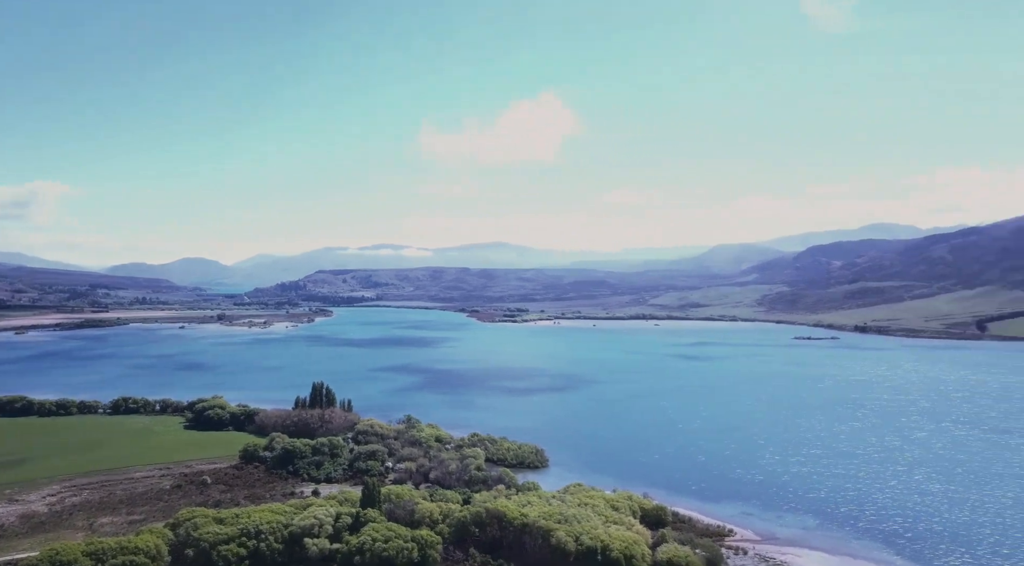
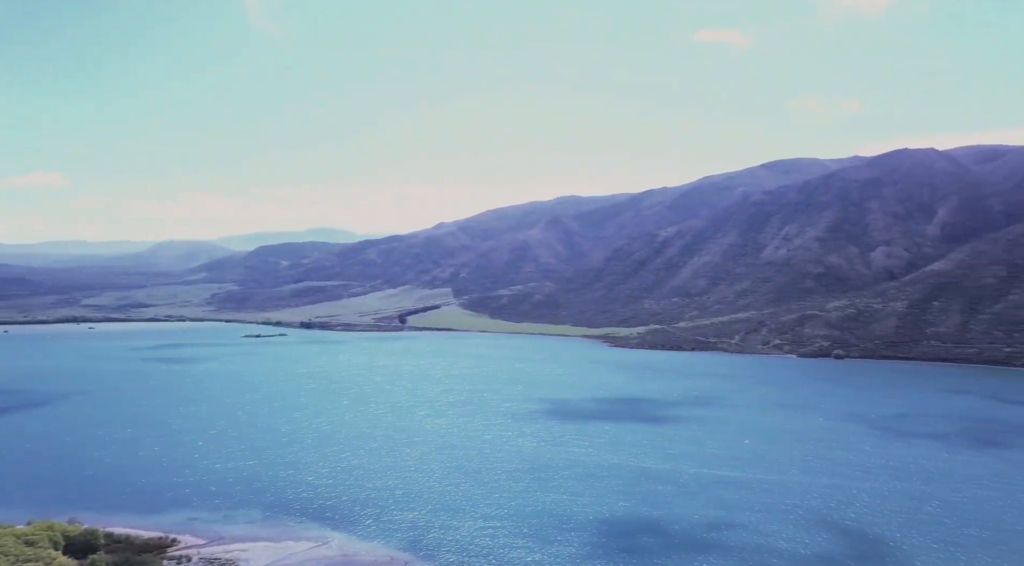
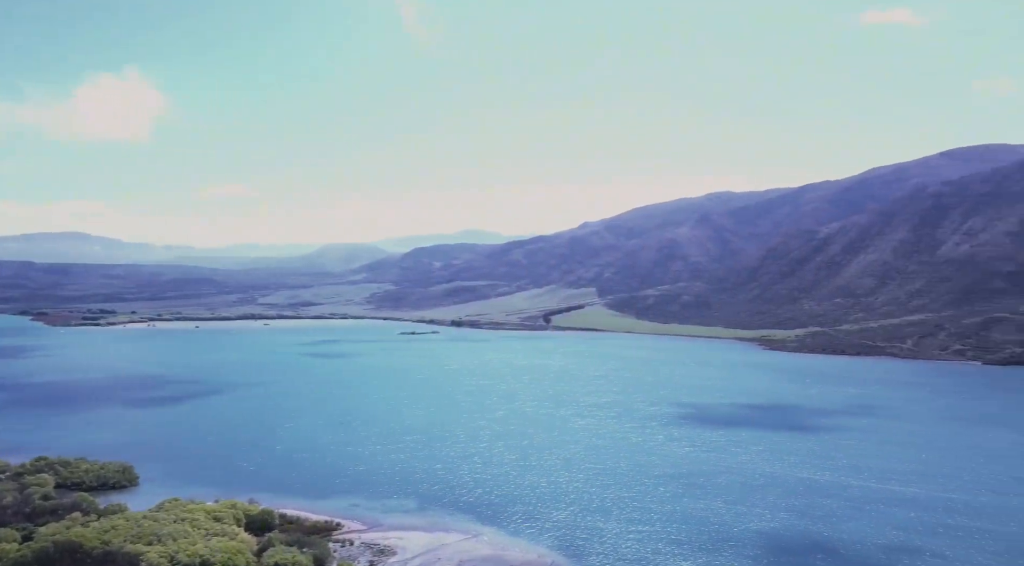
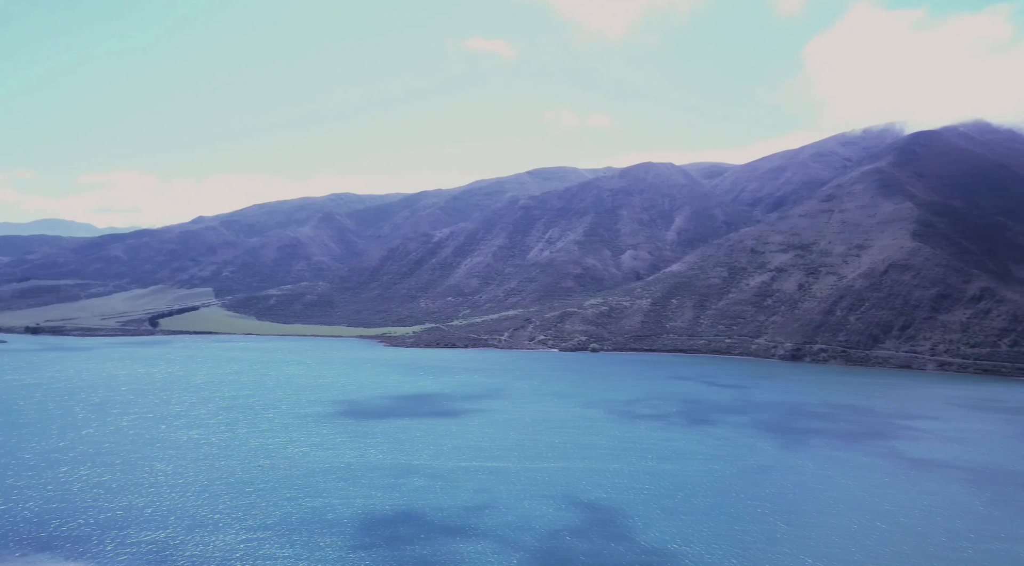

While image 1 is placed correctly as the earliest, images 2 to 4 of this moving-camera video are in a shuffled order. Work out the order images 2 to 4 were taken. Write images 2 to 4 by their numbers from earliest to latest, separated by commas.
3, 2, 4
